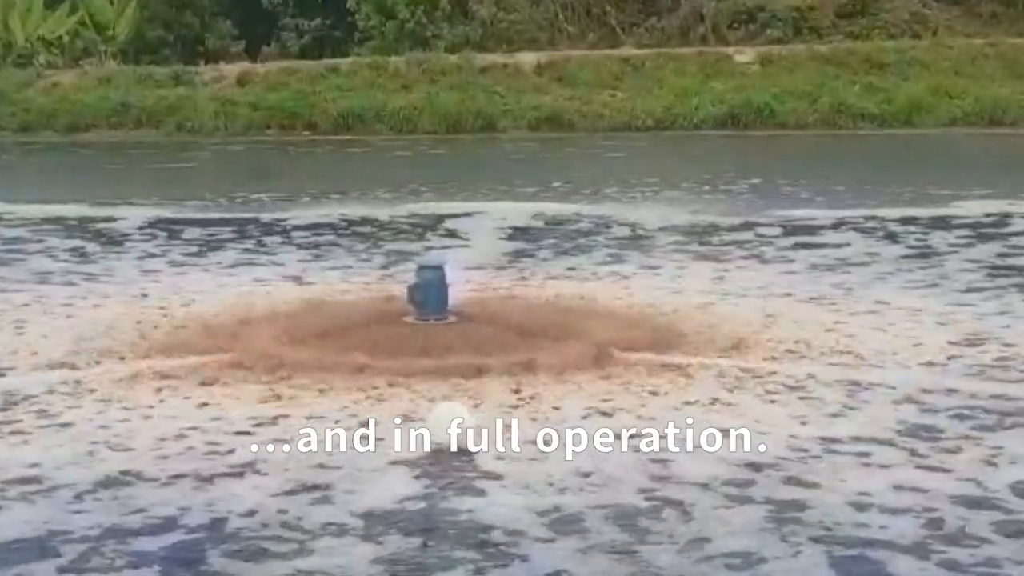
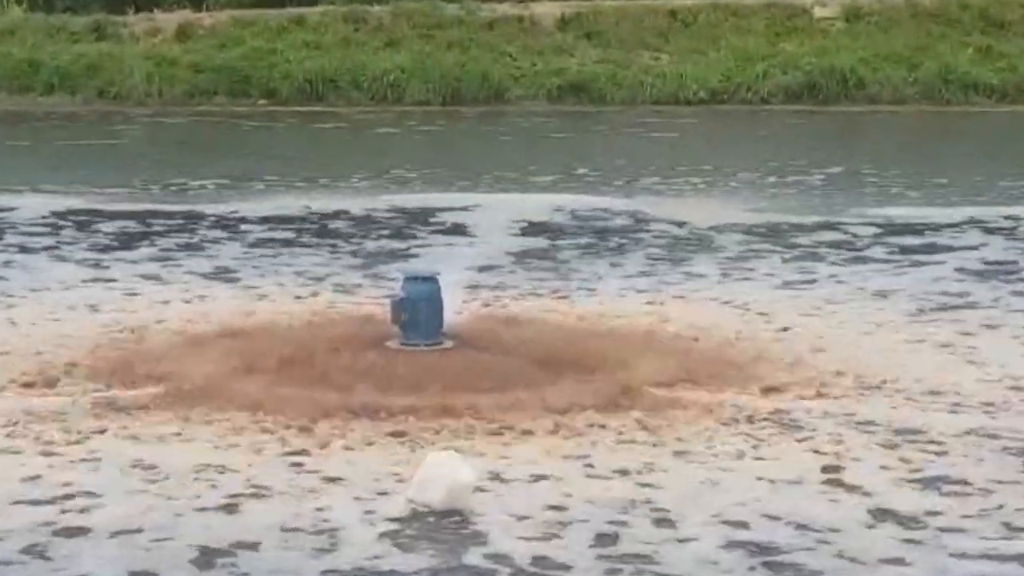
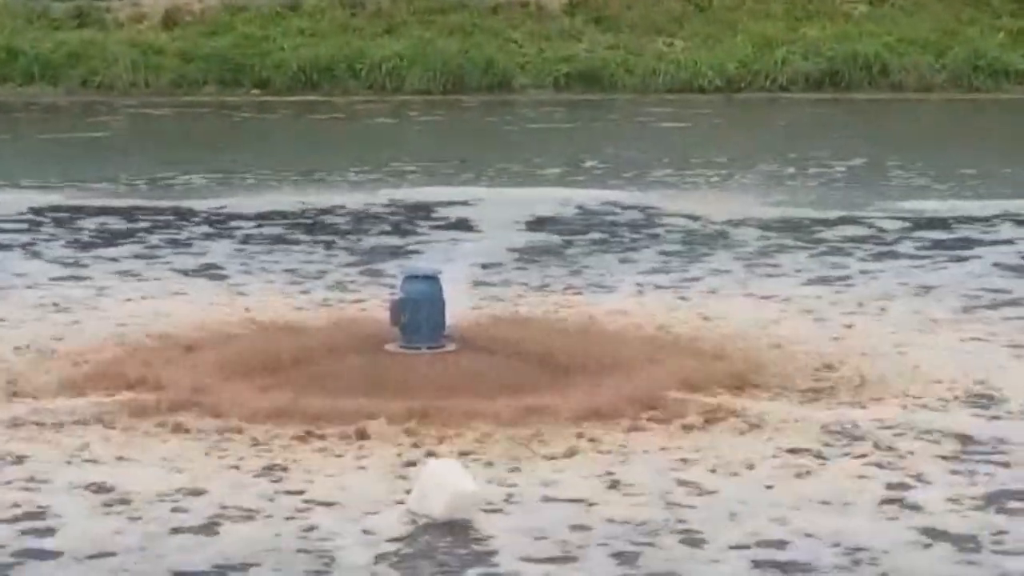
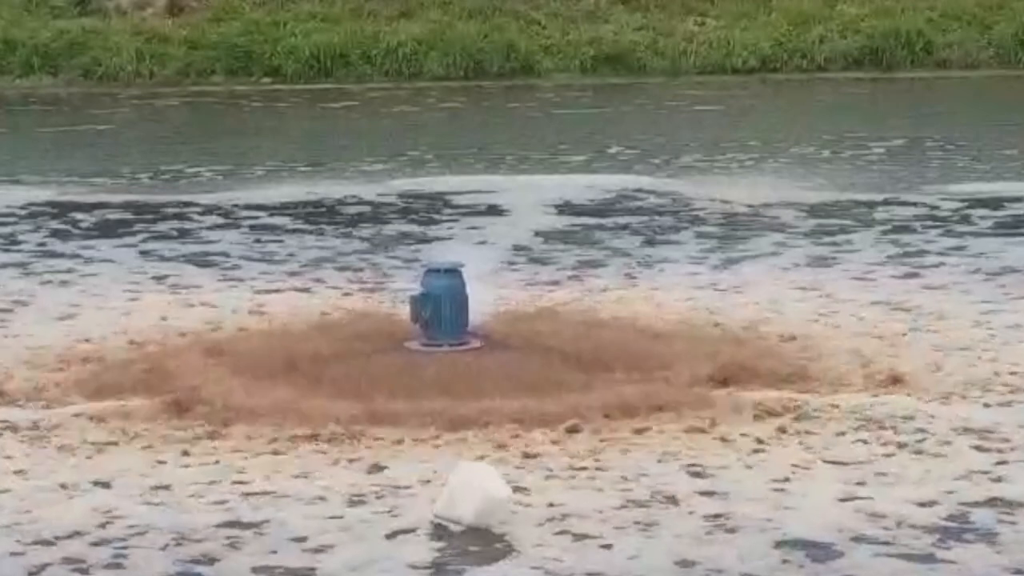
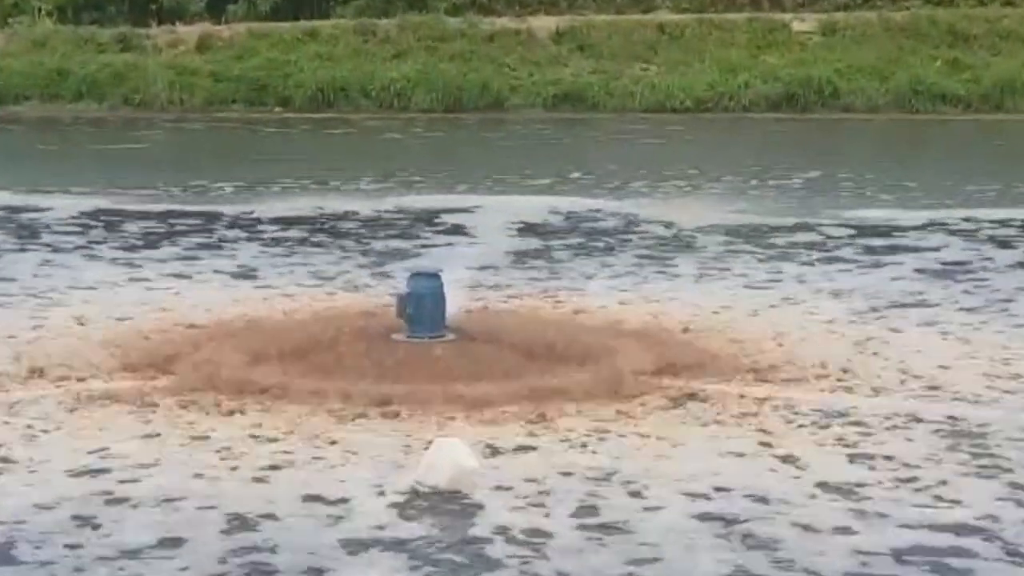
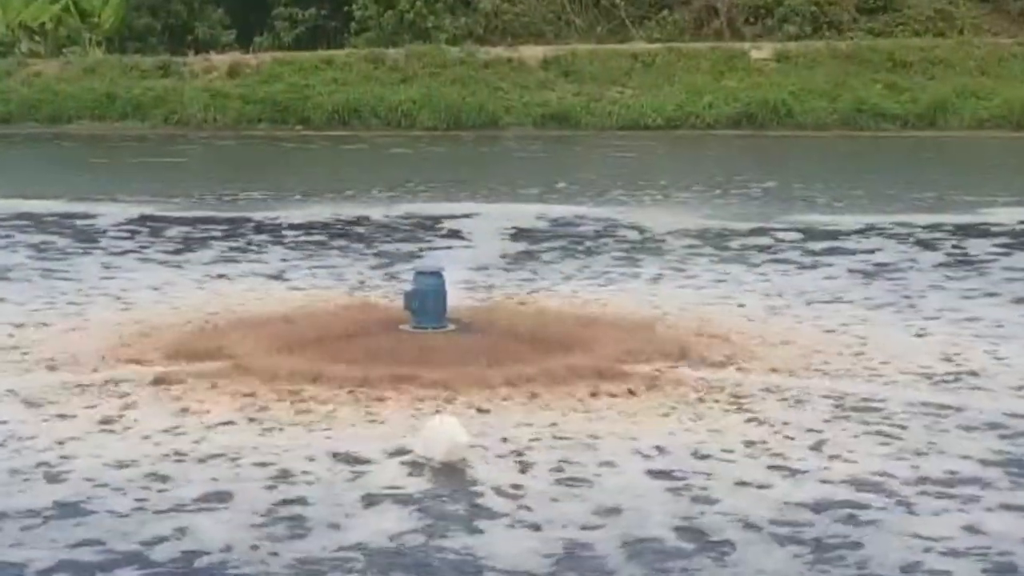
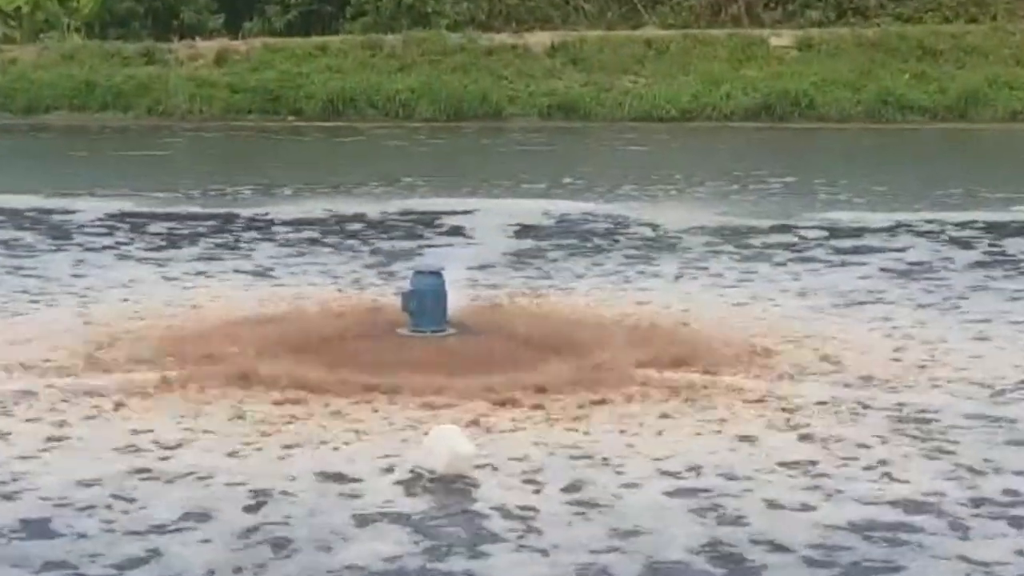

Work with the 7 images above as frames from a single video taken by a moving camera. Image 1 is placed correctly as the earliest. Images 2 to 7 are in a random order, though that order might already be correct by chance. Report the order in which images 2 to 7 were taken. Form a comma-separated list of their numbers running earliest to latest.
6, 7, 5, 2, 3, 4
